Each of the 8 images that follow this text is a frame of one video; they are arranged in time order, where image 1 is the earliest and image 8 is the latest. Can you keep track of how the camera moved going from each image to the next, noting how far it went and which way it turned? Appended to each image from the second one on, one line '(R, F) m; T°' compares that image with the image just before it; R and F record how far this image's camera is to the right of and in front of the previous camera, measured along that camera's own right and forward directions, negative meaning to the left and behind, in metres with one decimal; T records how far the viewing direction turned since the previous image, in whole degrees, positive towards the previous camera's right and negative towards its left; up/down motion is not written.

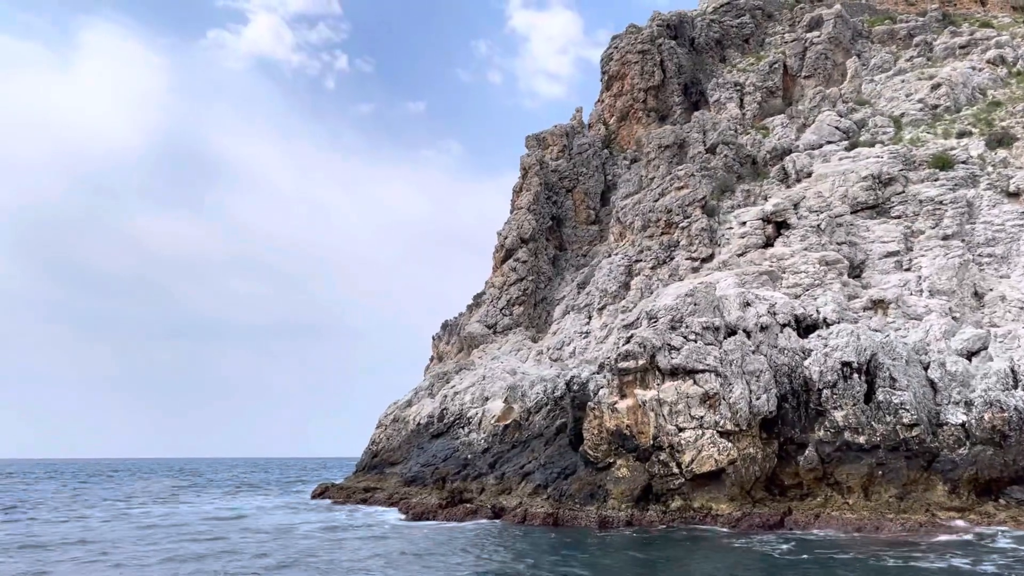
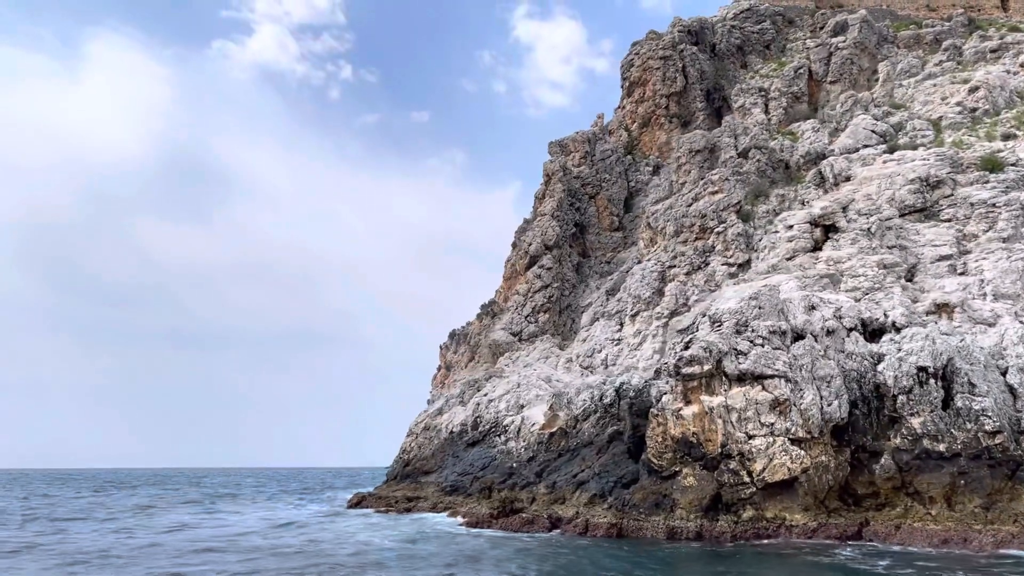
(-1.1, +0.4) m; -1°
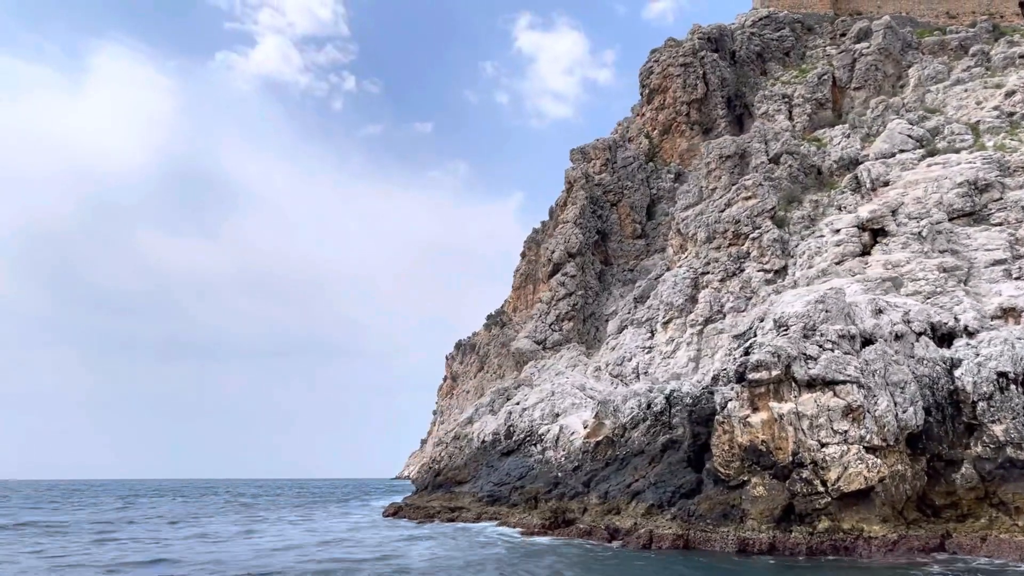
(-1.1, +0.4) m; 0°
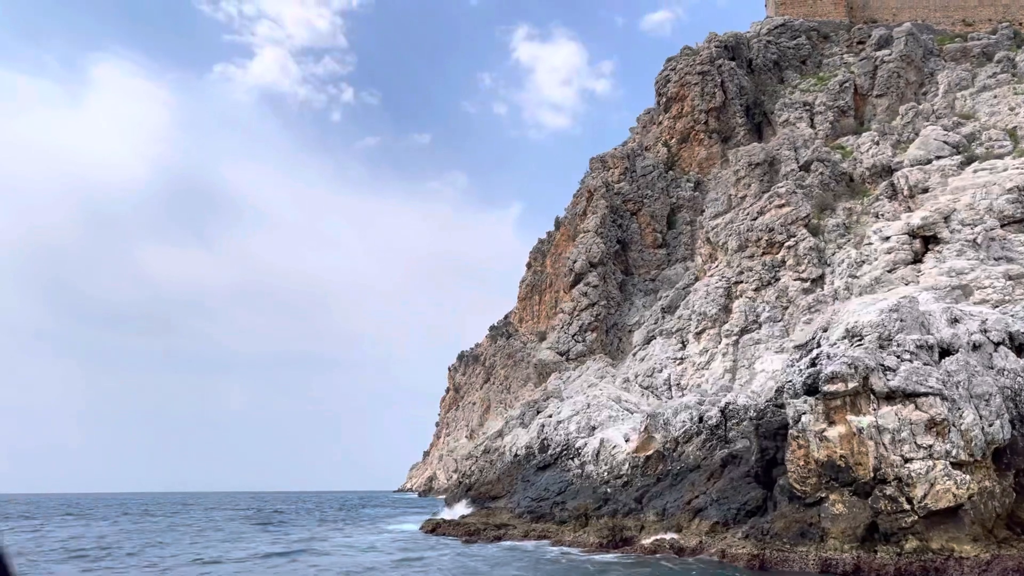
(-1.2, +0.5) m; 0°
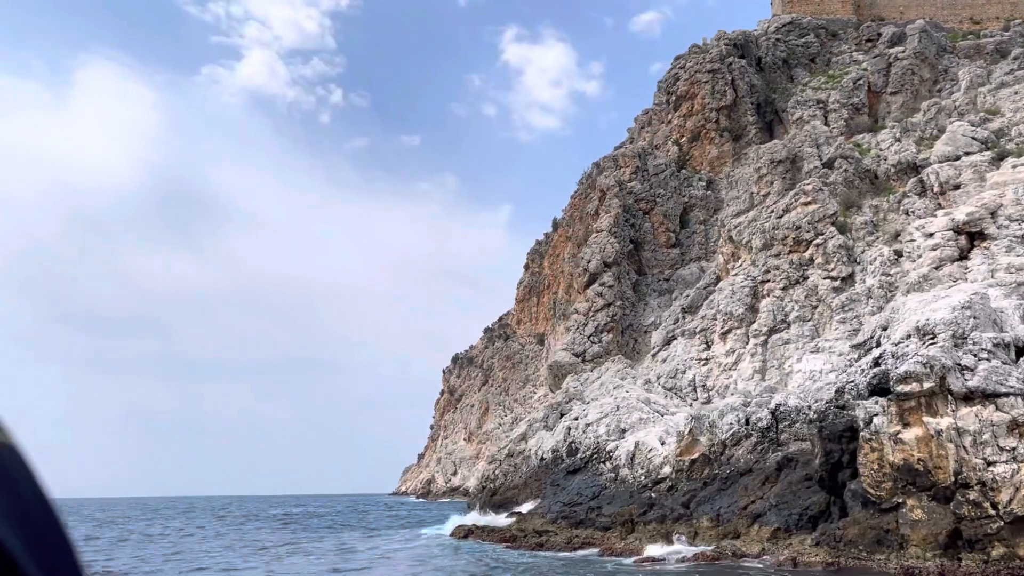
(-1.2, +0.6) m; +1°
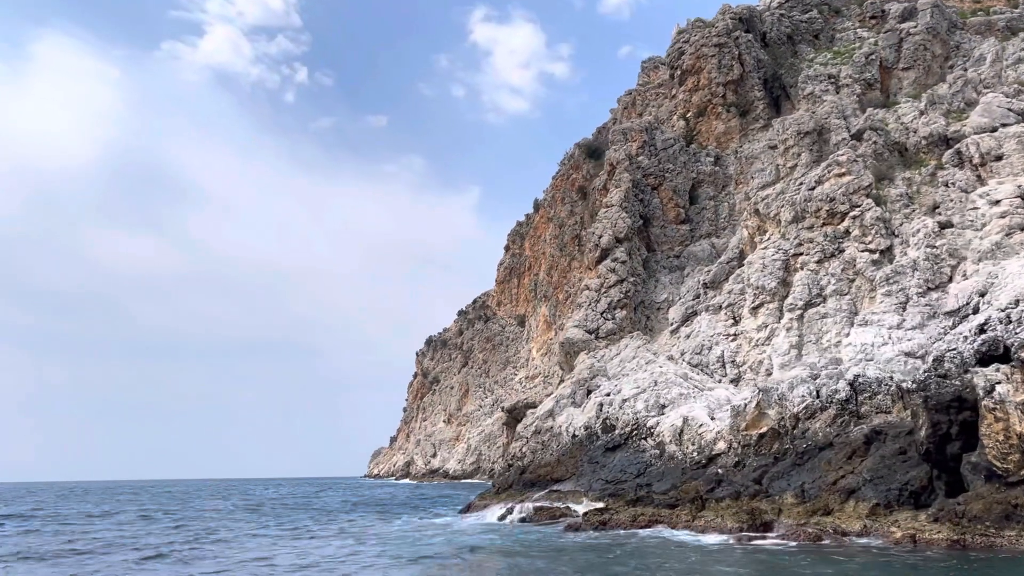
(-2.2, +1.2) m; +2°
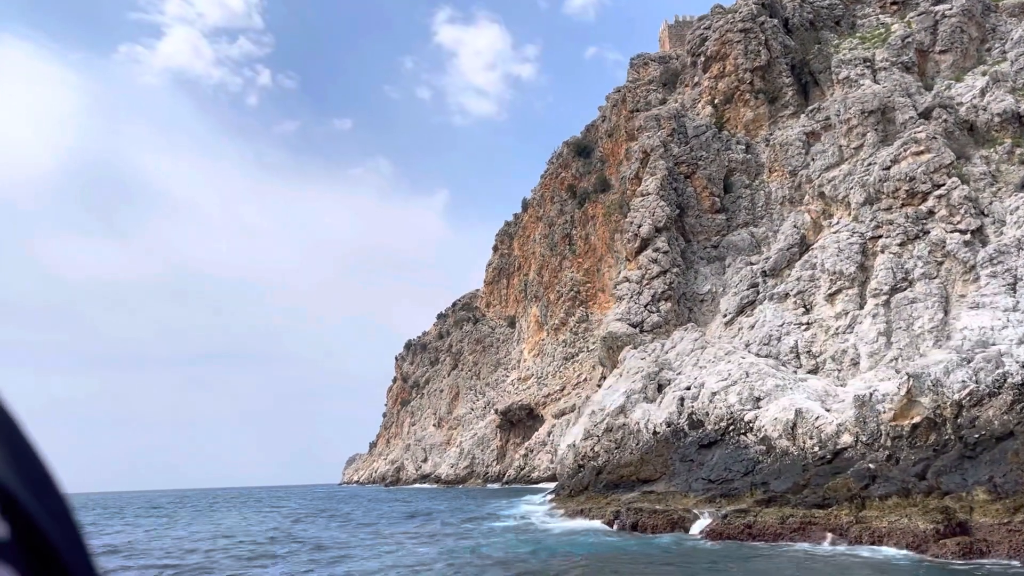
(-3.4, +2.0) m; +2°
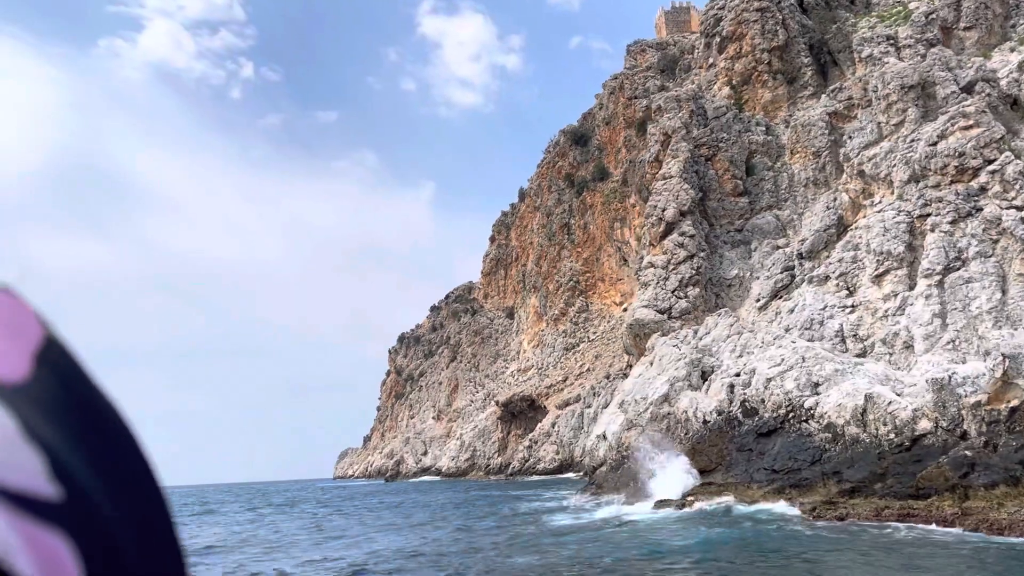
(-1.7, +1.1) m; +1°
